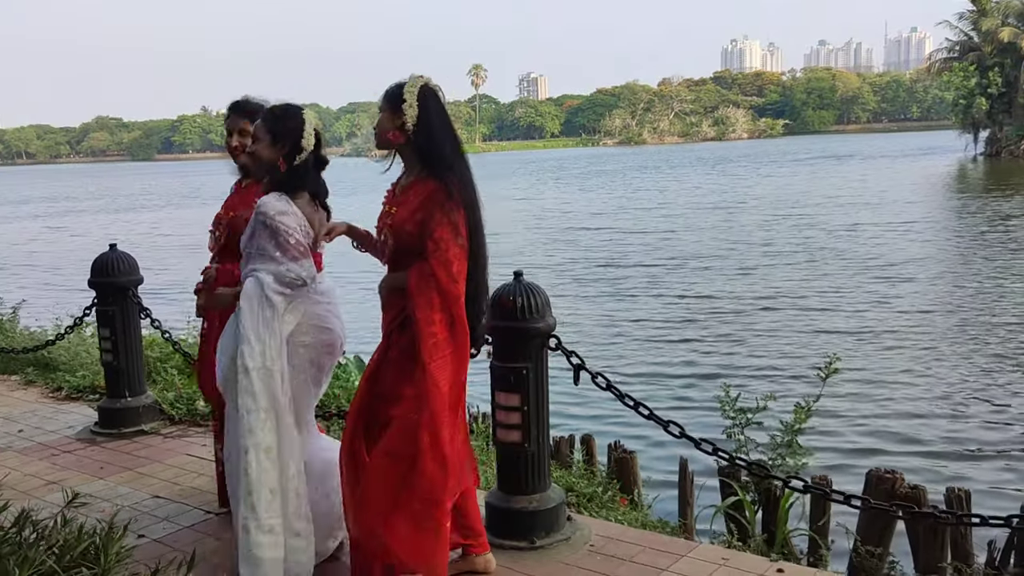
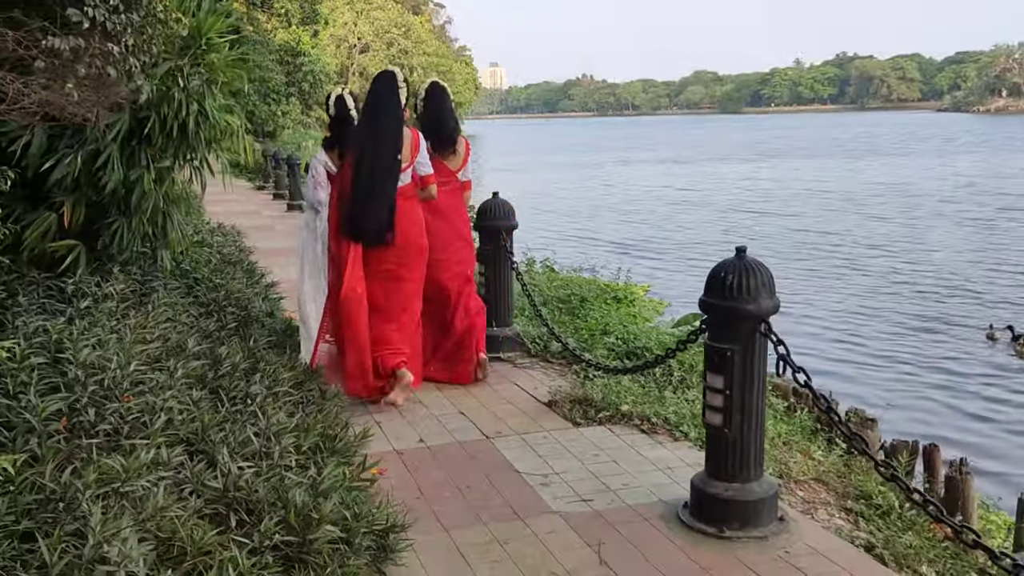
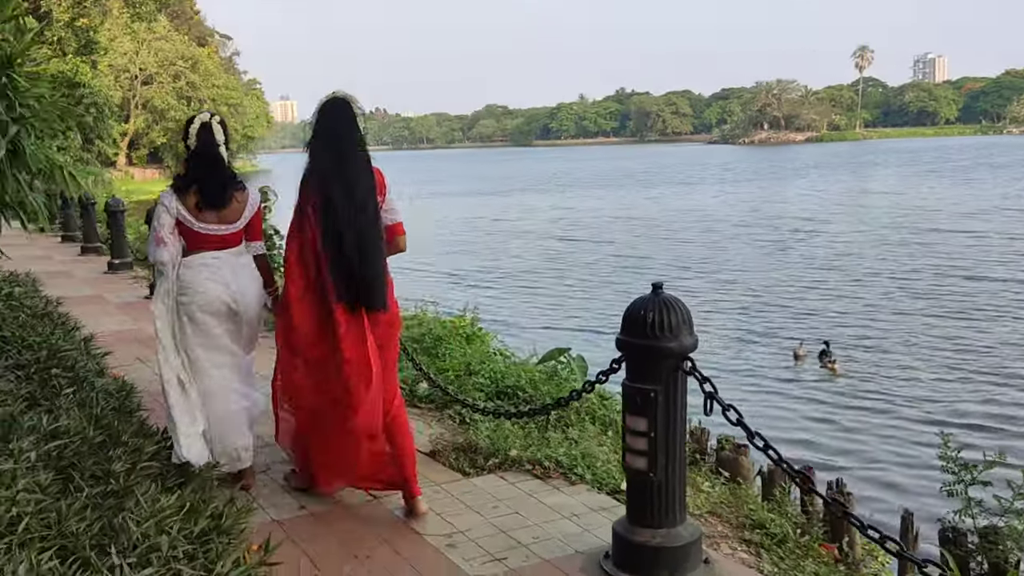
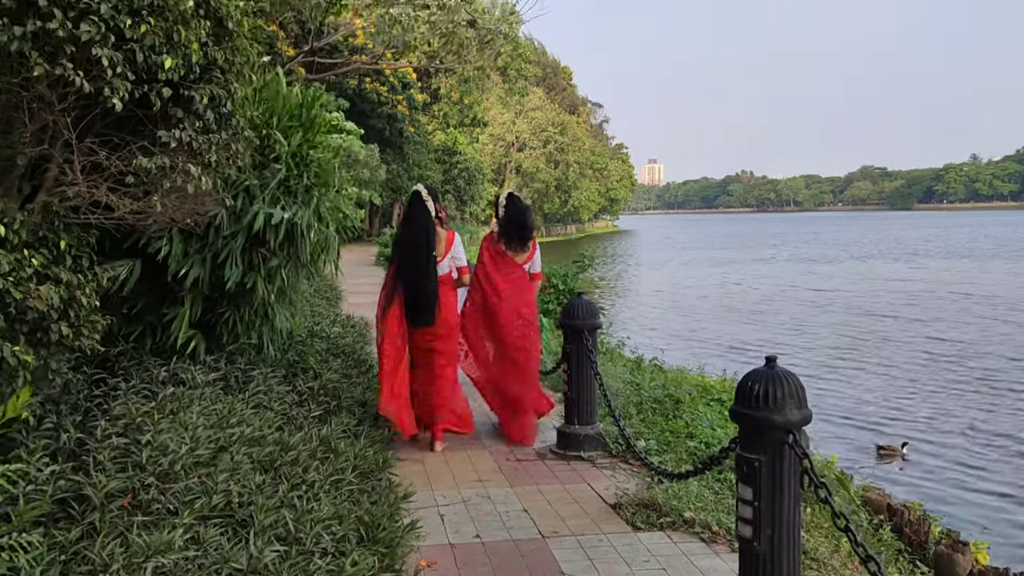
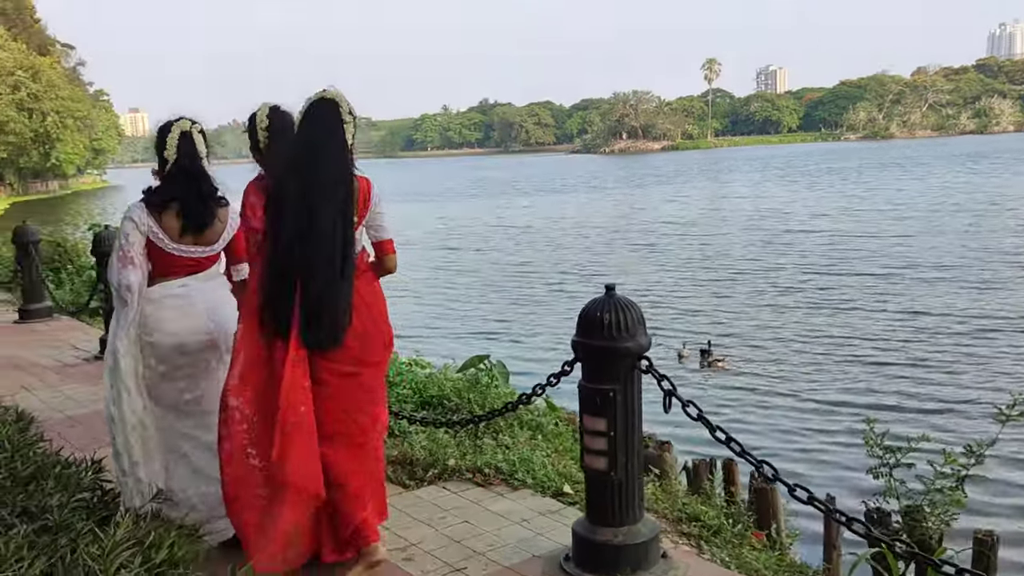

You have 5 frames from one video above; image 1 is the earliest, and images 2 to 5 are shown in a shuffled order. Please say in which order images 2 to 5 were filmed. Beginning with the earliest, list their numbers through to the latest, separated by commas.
5, 3, 2, 4
